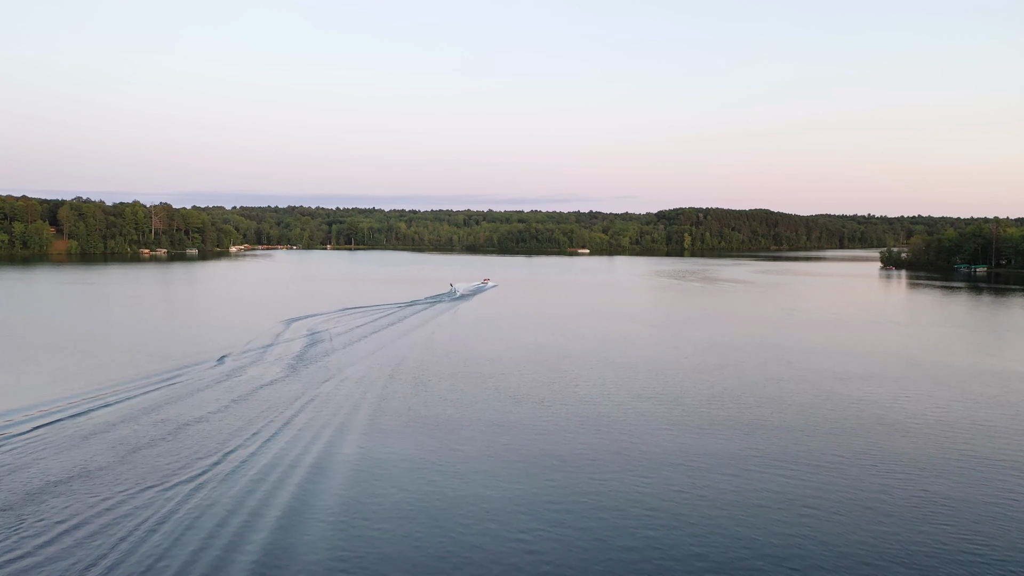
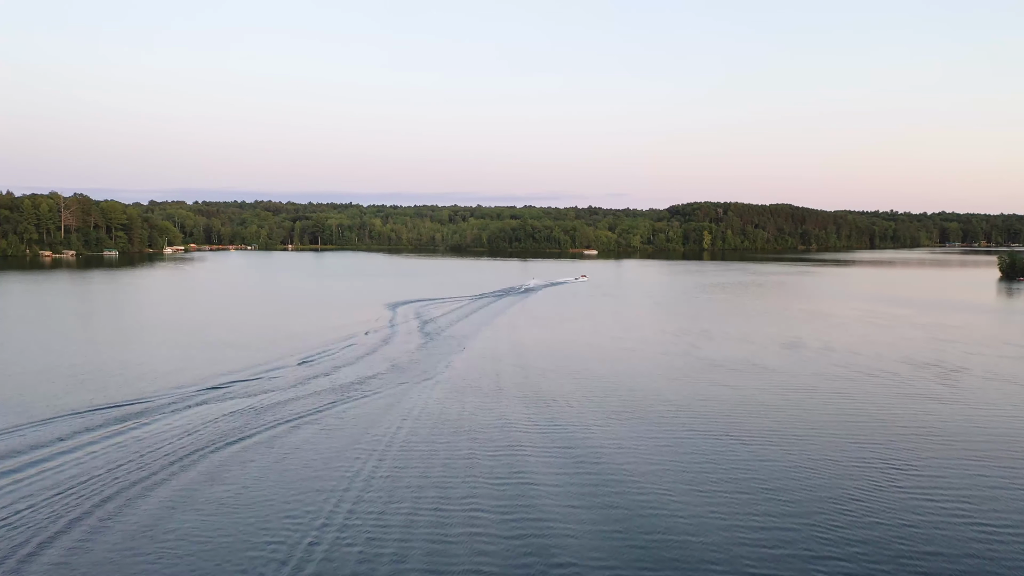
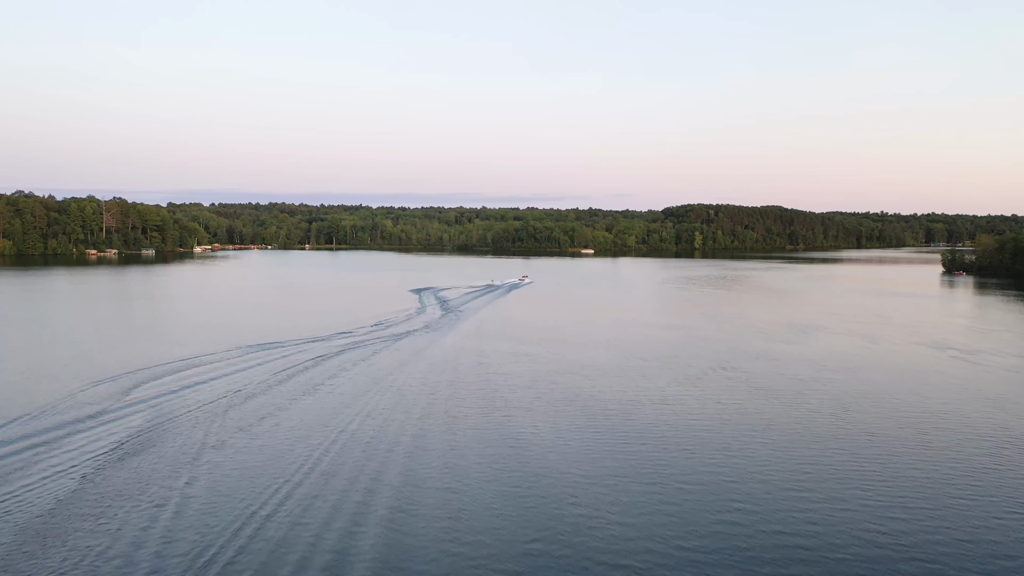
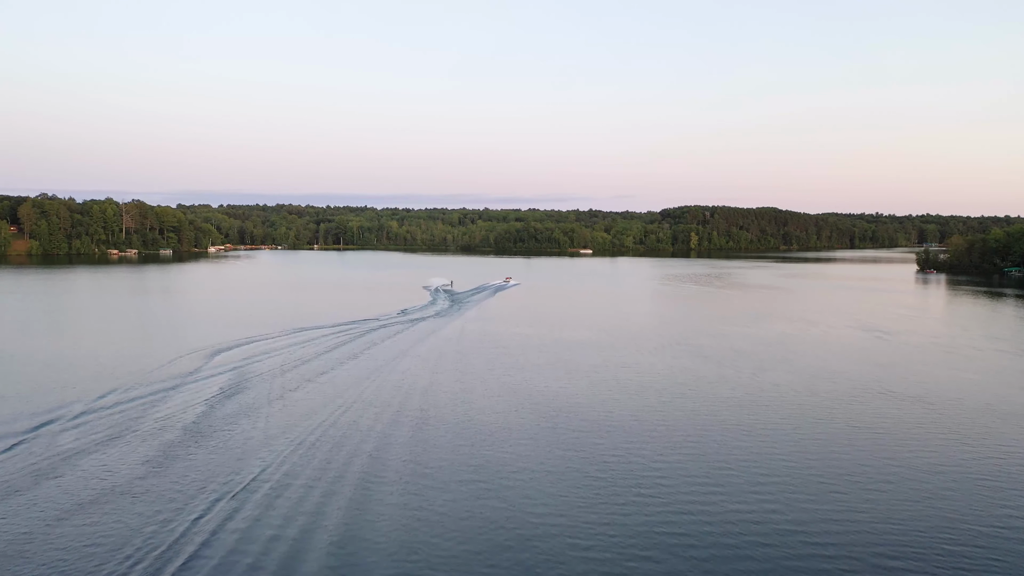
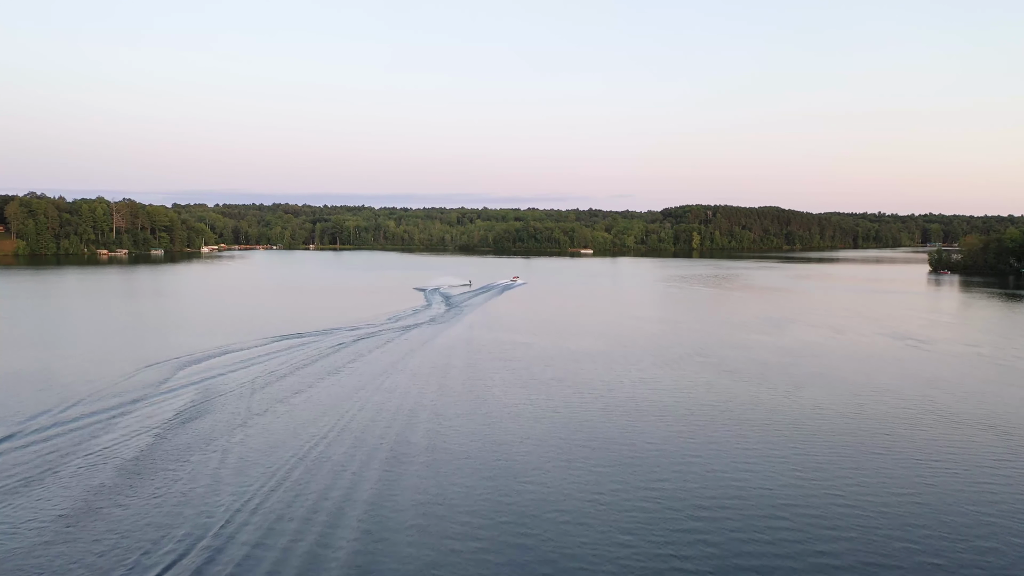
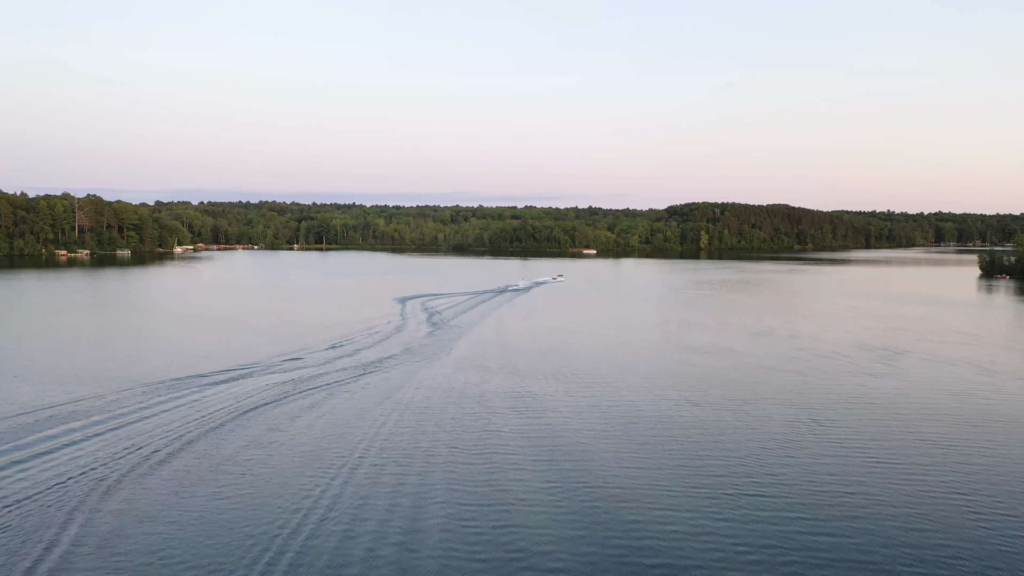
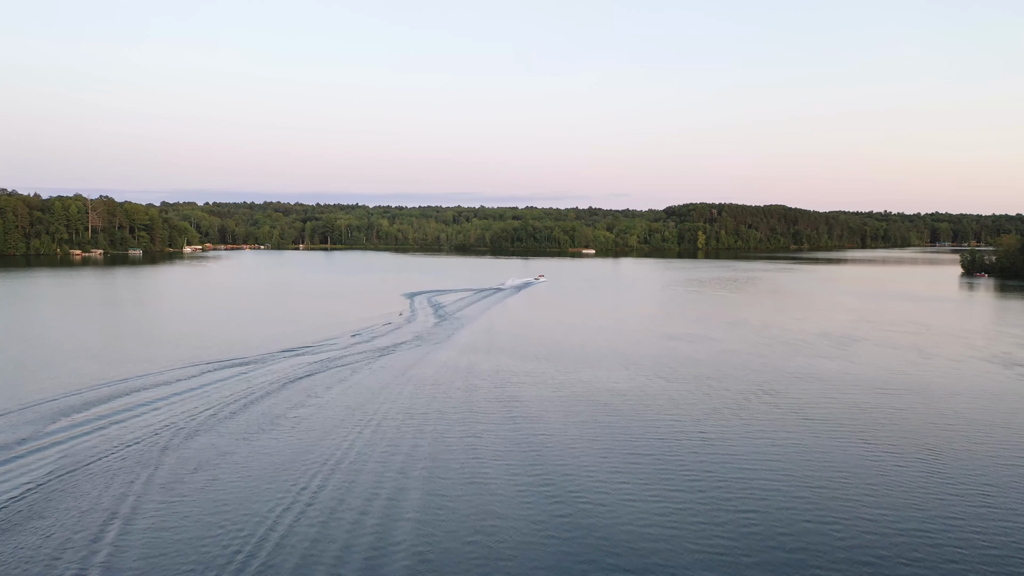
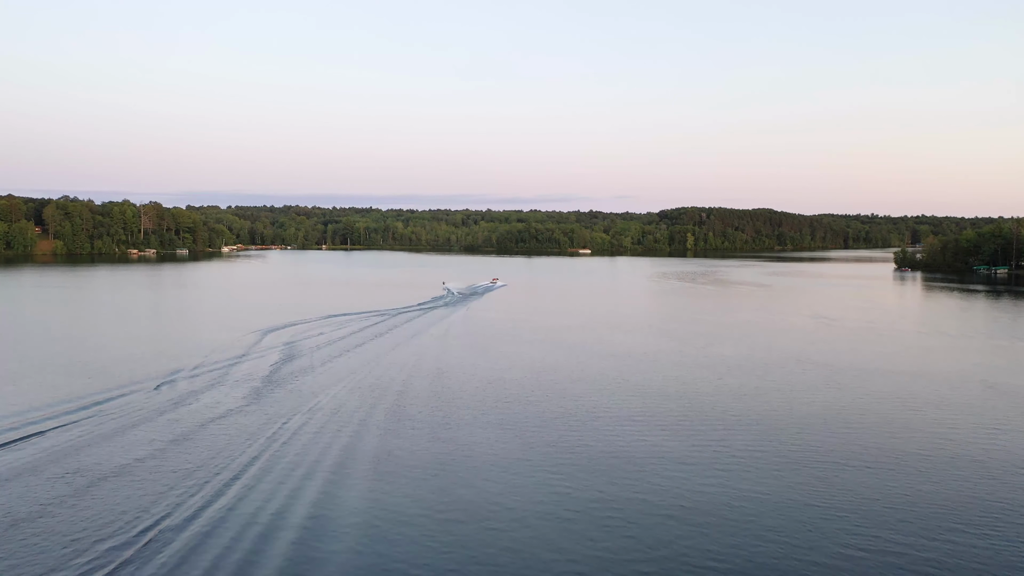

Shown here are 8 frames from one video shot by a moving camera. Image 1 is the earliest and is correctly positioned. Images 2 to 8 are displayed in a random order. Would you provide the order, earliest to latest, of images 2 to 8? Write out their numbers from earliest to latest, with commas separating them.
8, 4, 5, 3, 7, 6, 2
